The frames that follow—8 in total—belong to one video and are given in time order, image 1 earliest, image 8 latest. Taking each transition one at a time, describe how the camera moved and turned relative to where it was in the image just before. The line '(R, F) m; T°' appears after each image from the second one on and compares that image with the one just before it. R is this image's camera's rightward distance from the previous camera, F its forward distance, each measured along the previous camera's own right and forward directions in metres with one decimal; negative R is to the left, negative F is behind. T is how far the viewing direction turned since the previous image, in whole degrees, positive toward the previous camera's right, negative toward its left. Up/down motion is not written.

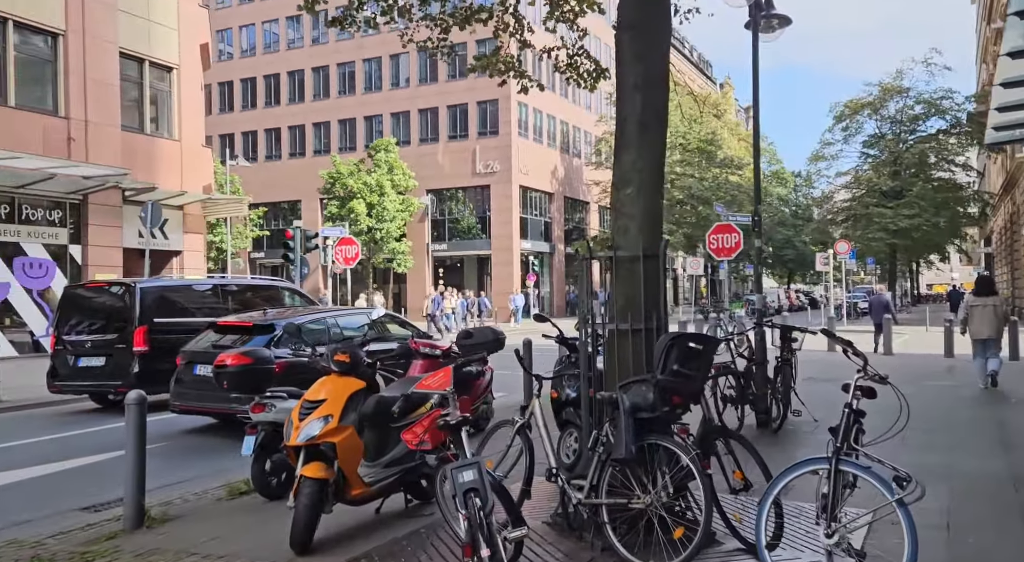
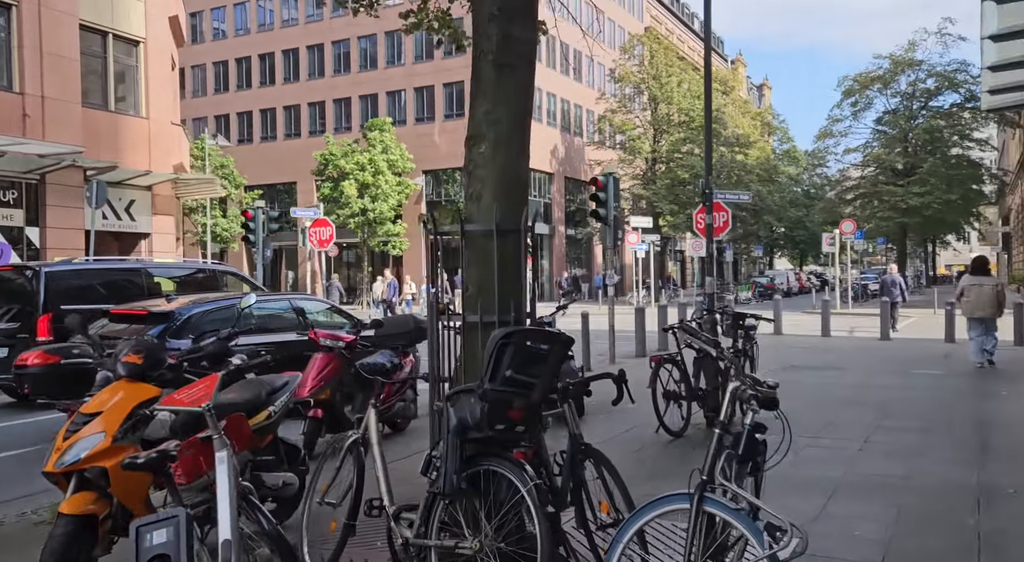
(+0.8, +0.9) m; -1°
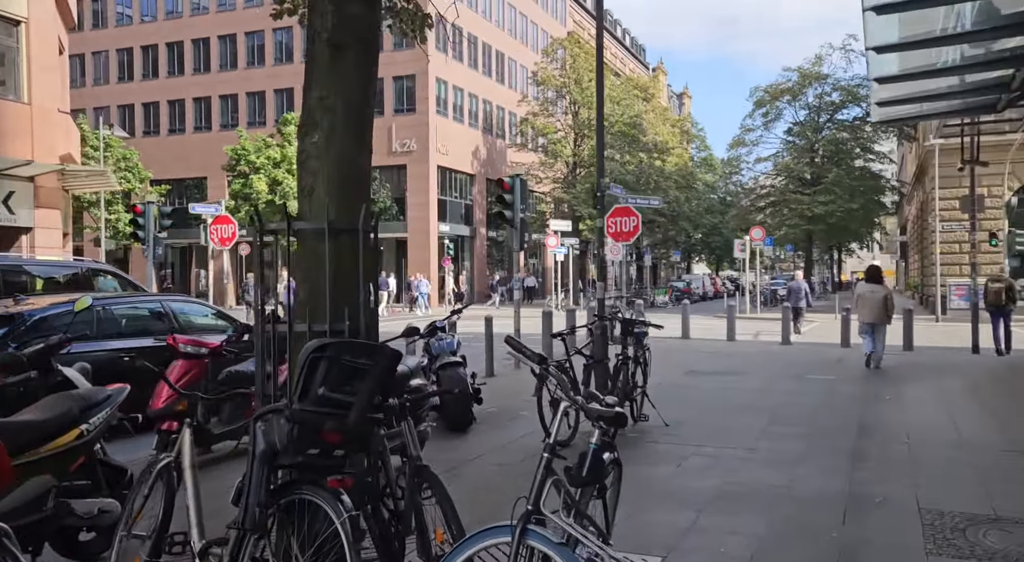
(+0.3, +0.3) m; +5°
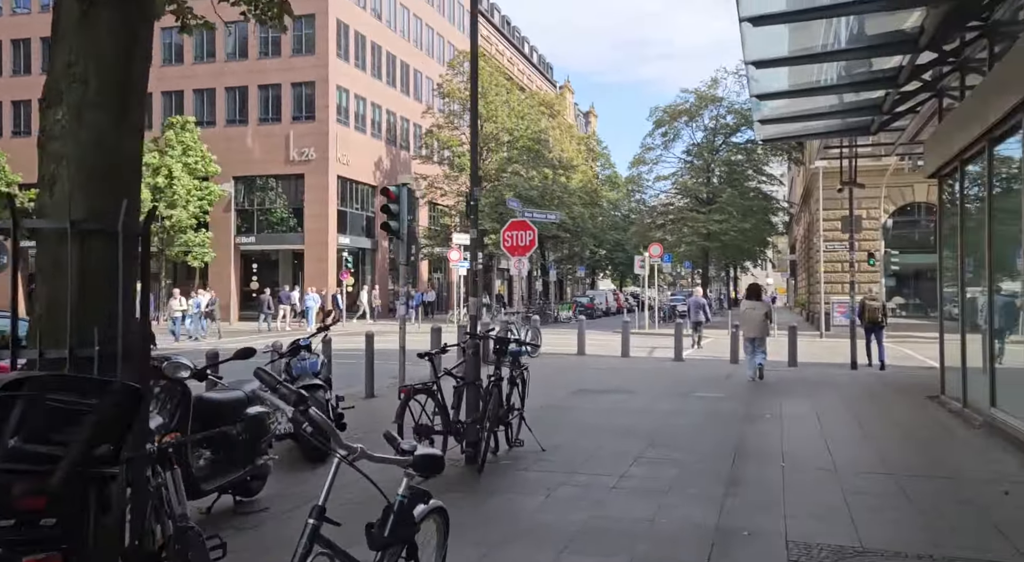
(+0.4, +0.5) m; +6°
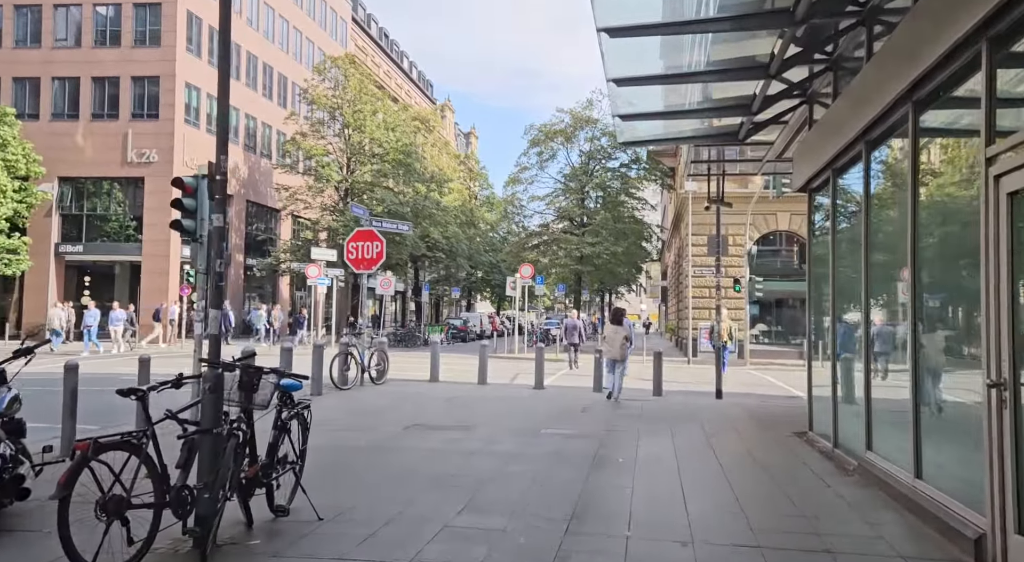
(+0.8, +1.9) m; +8°
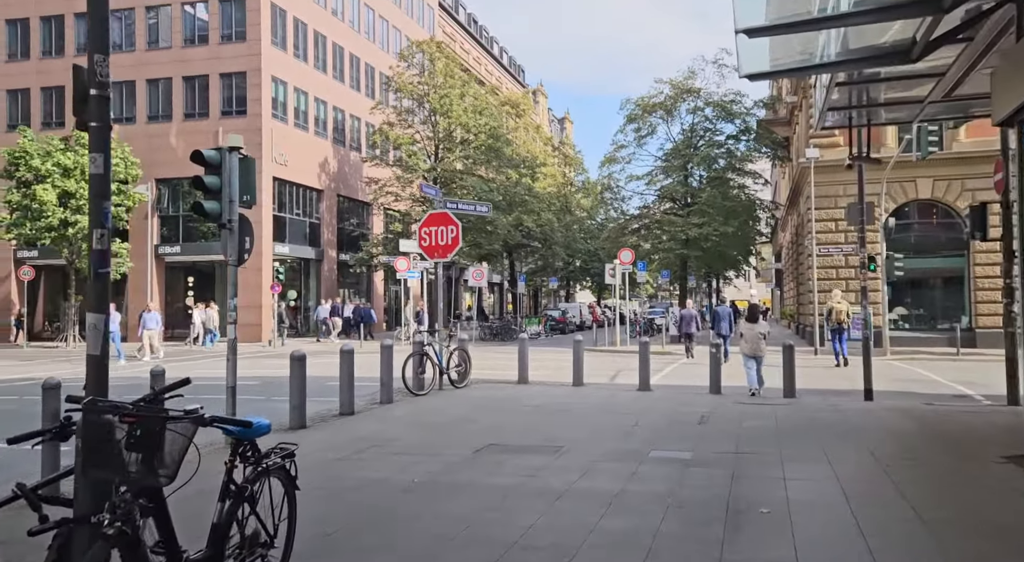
(+0.1, +2.3) m; -7°
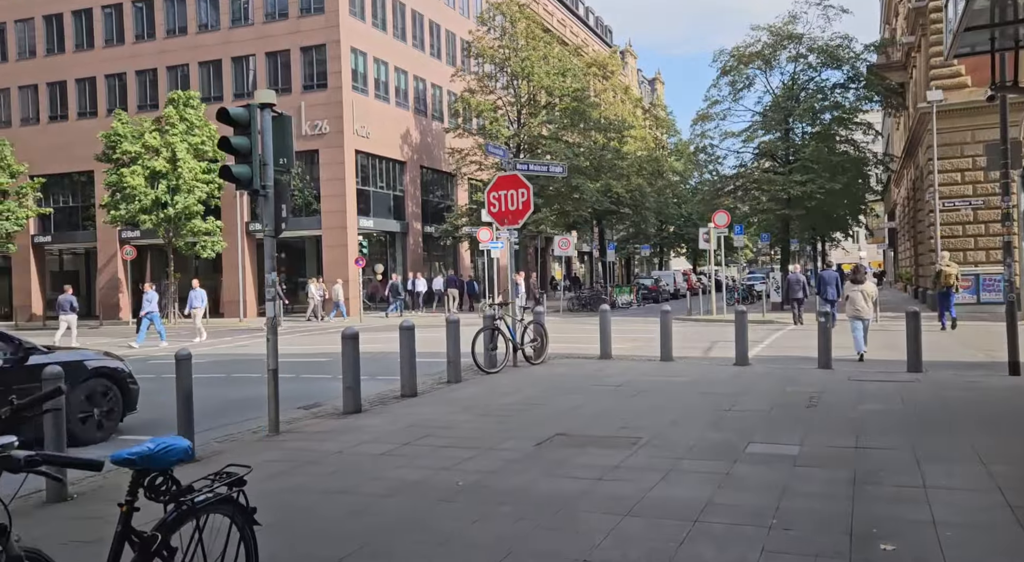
(+0.2, +1.3) m; -6°
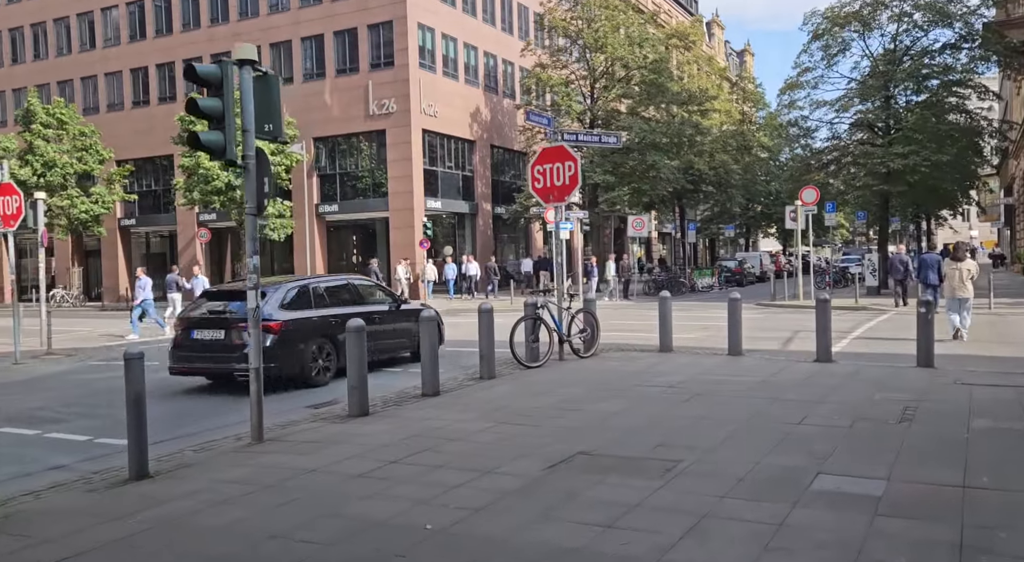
(+0.6, +1.5) m; -6°
